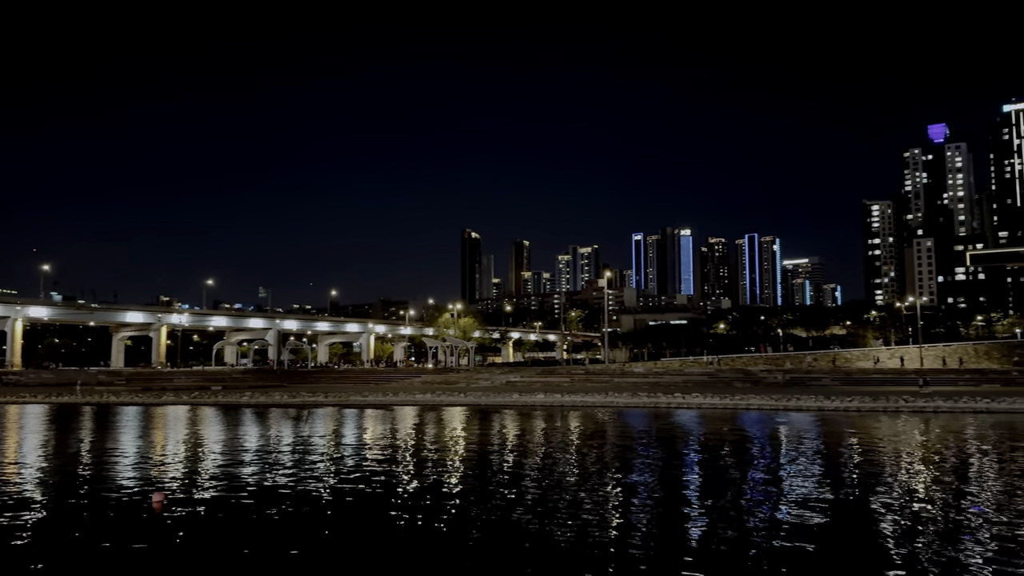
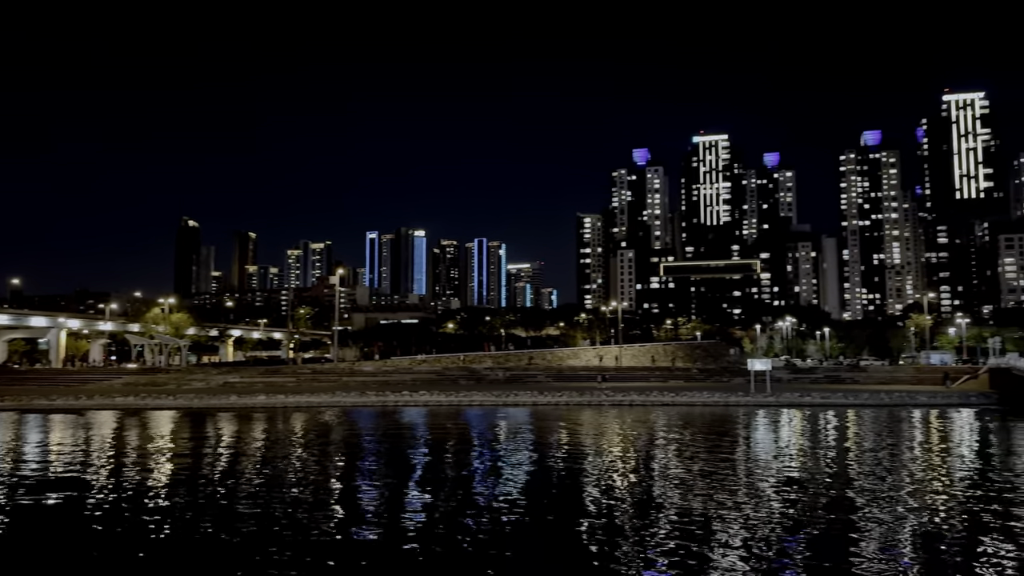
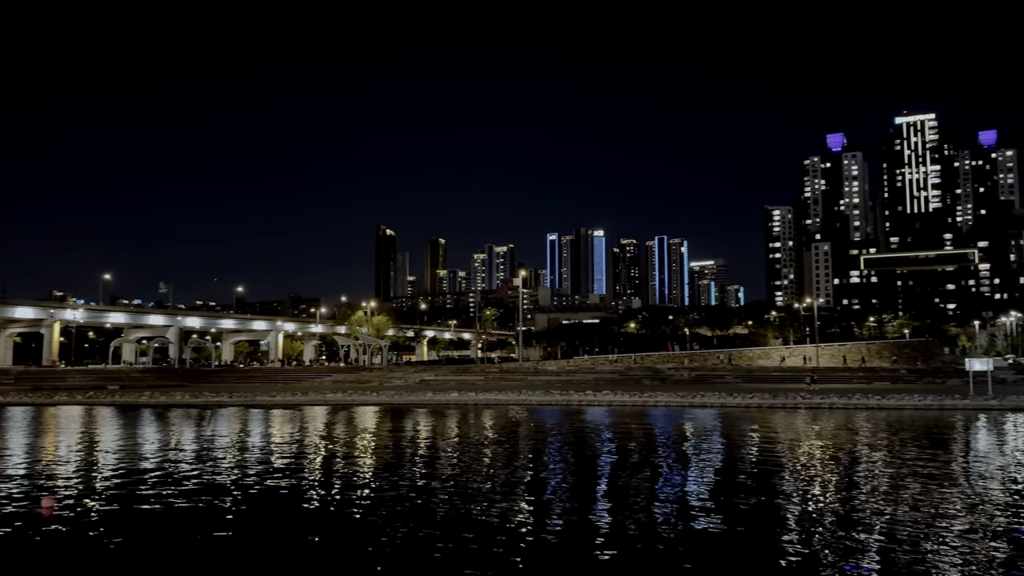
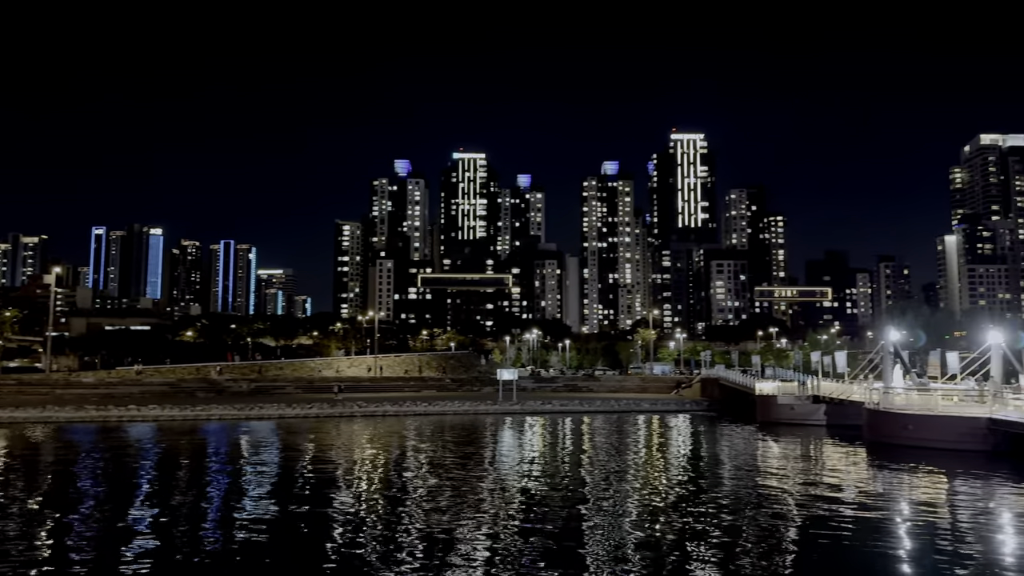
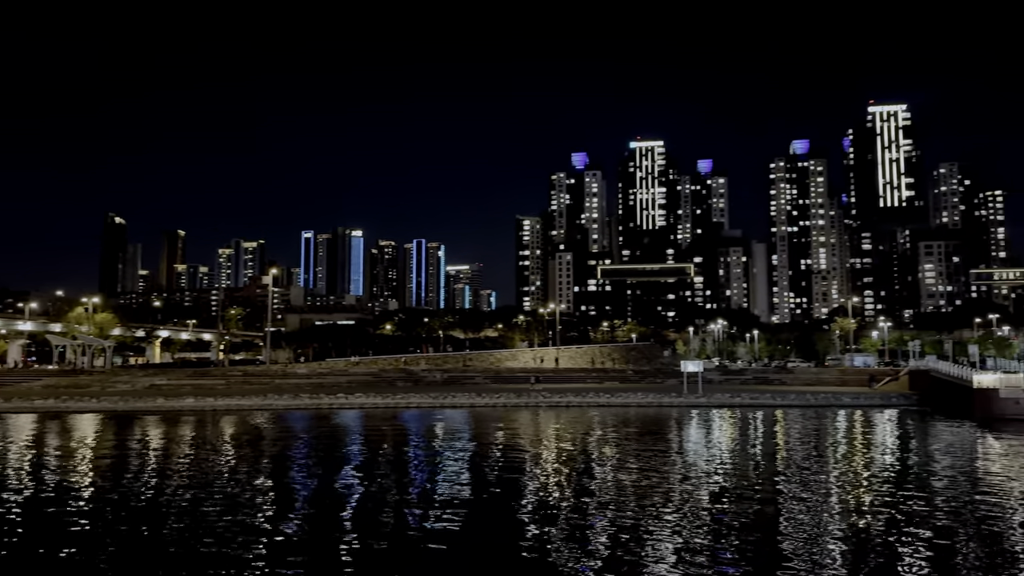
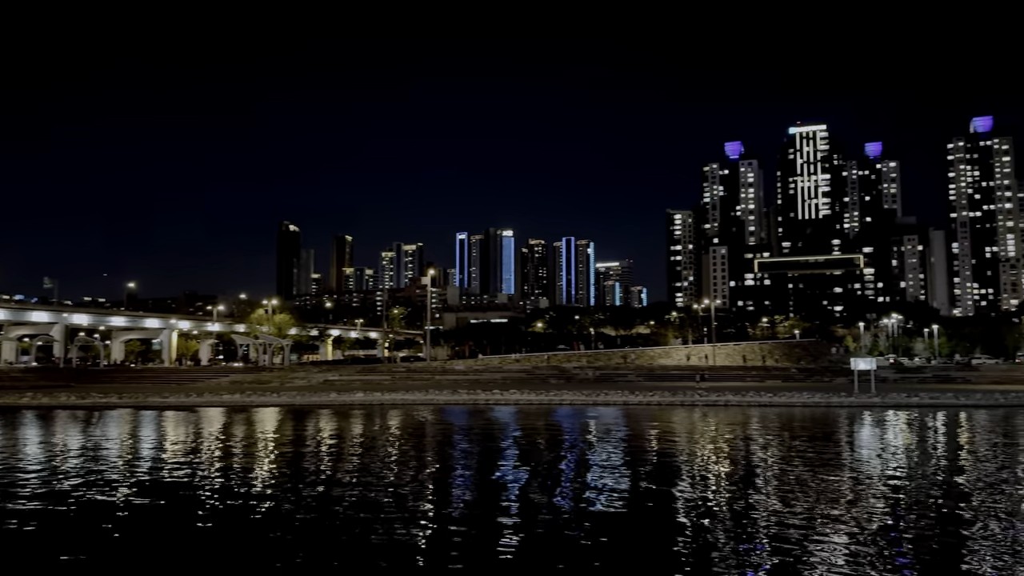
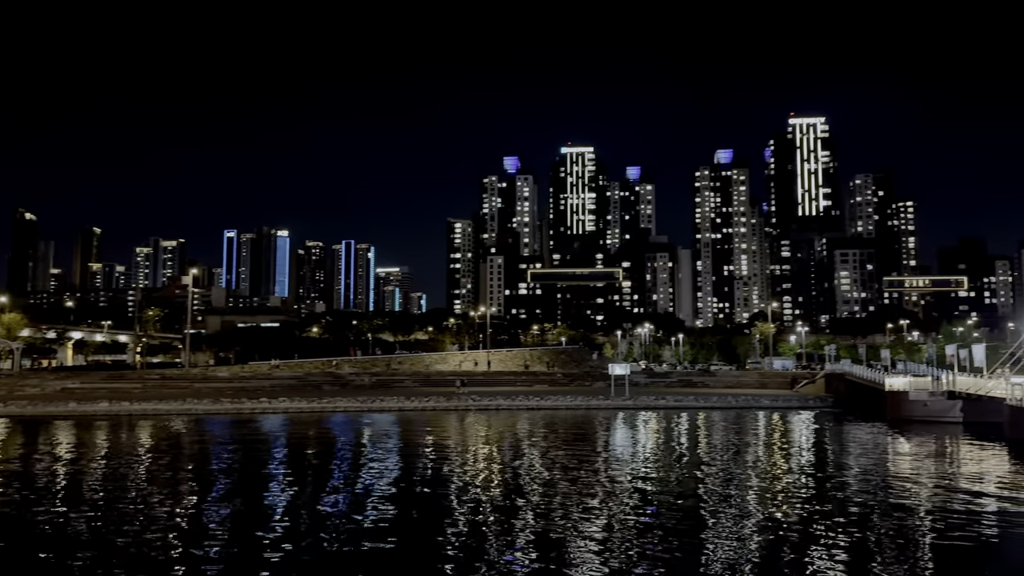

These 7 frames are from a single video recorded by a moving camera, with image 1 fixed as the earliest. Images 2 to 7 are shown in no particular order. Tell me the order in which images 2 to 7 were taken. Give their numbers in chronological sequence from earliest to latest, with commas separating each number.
3, 6, 2, 5, 7, 4
